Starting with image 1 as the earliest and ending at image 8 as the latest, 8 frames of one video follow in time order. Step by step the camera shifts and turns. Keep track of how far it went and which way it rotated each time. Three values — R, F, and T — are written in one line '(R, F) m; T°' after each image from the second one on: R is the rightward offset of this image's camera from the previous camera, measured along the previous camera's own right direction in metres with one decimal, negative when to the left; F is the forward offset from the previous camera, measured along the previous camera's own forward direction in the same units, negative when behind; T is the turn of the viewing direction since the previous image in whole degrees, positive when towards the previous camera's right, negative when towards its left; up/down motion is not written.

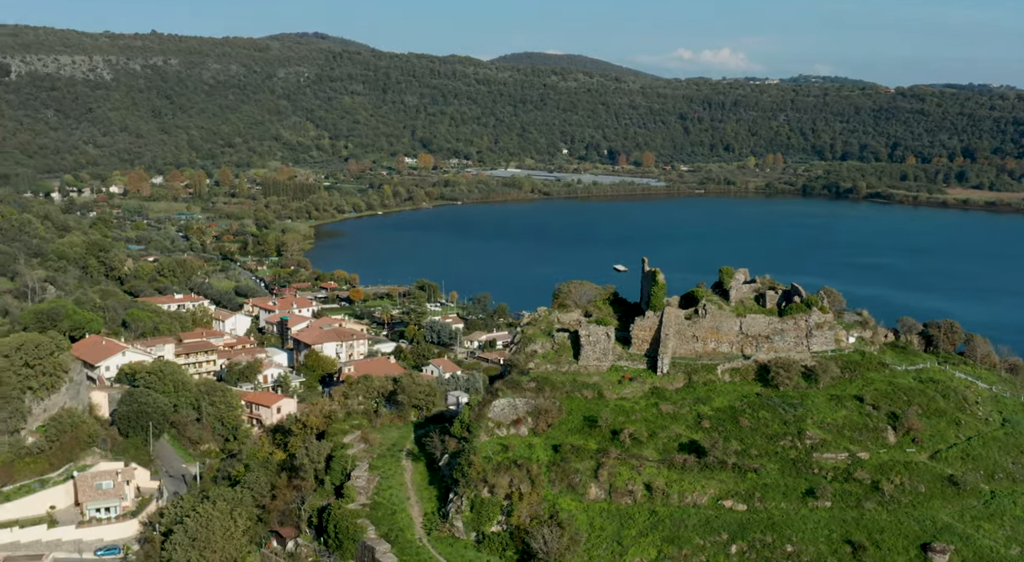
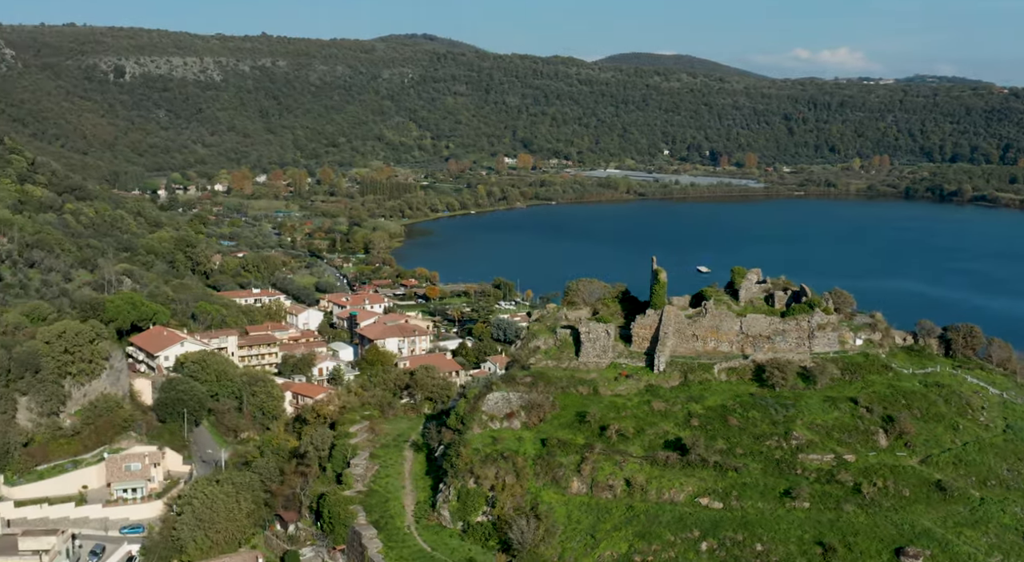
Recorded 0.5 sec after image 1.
(+2.2, -0.3) m; -5°
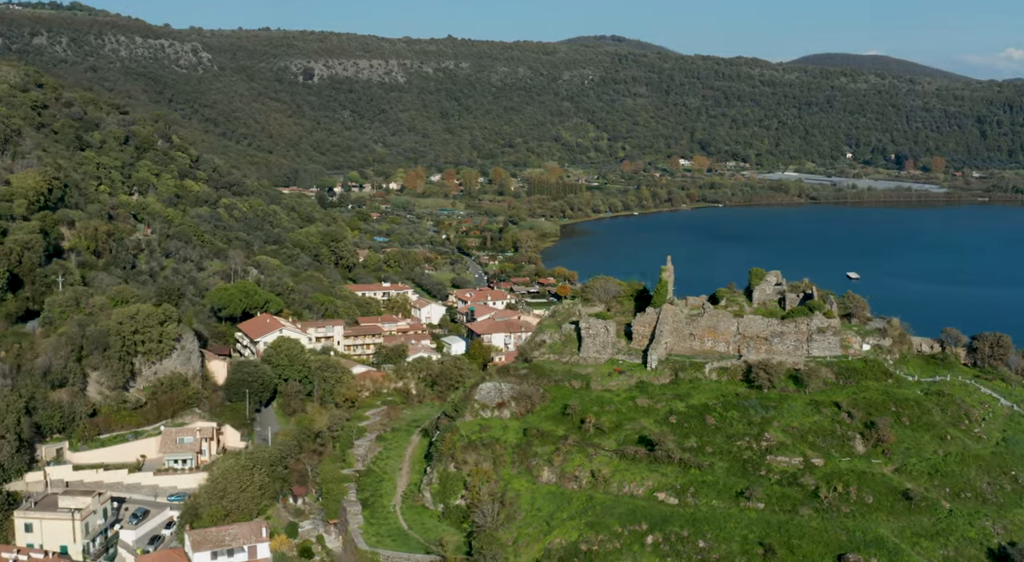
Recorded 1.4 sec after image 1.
(+3.9, -0.4) m; -9°
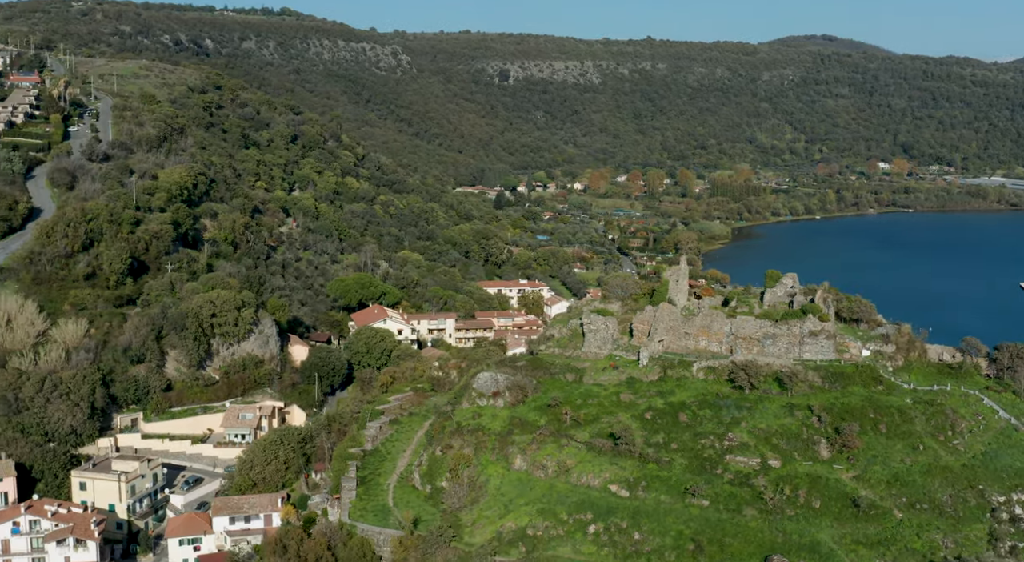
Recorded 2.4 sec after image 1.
(+4.4, -0.4) m; -10°
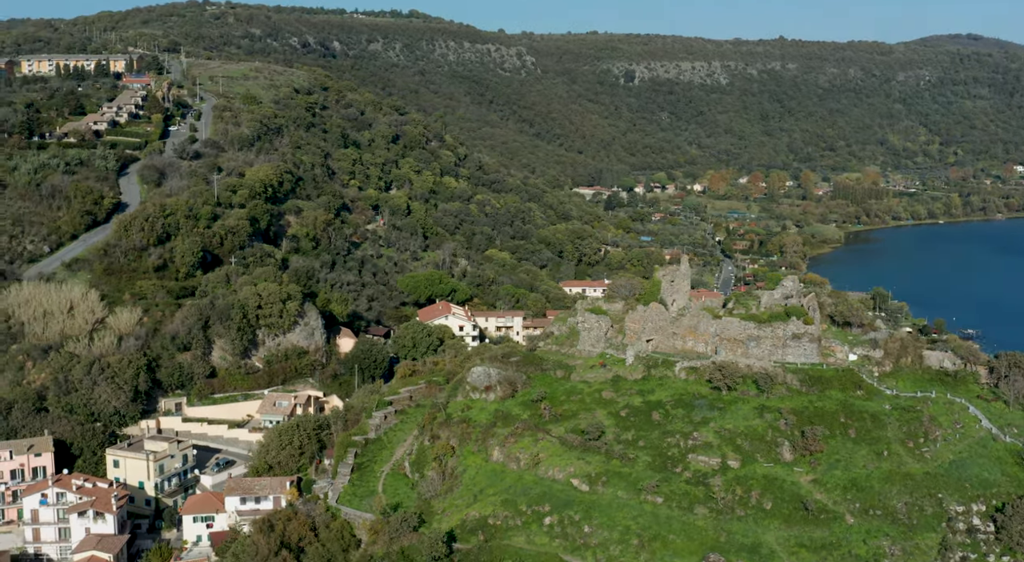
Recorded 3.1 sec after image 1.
(+3.0, -0.4) m; -6°
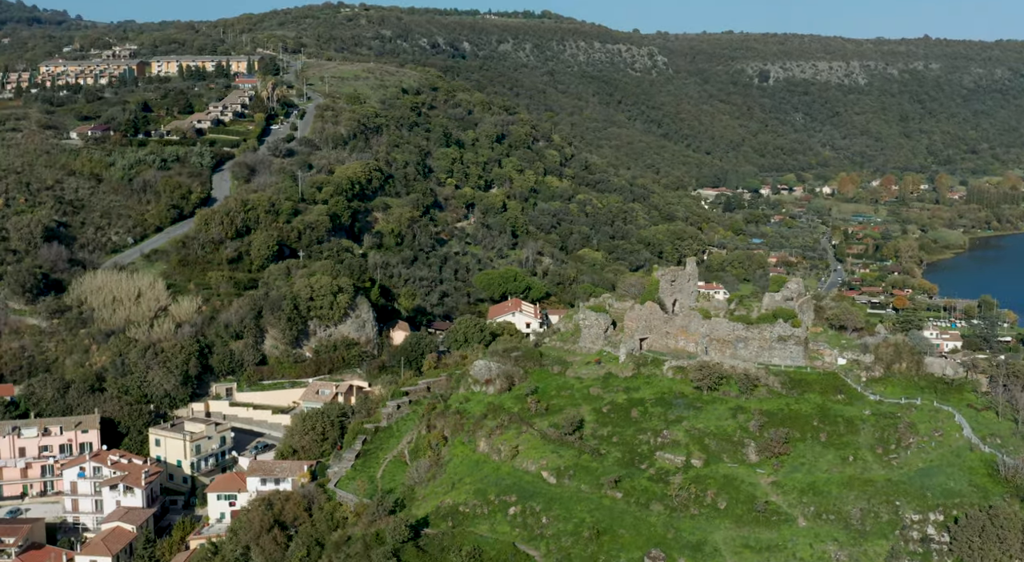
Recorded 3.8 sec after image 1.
(+3.1, -0.3) m; -7°
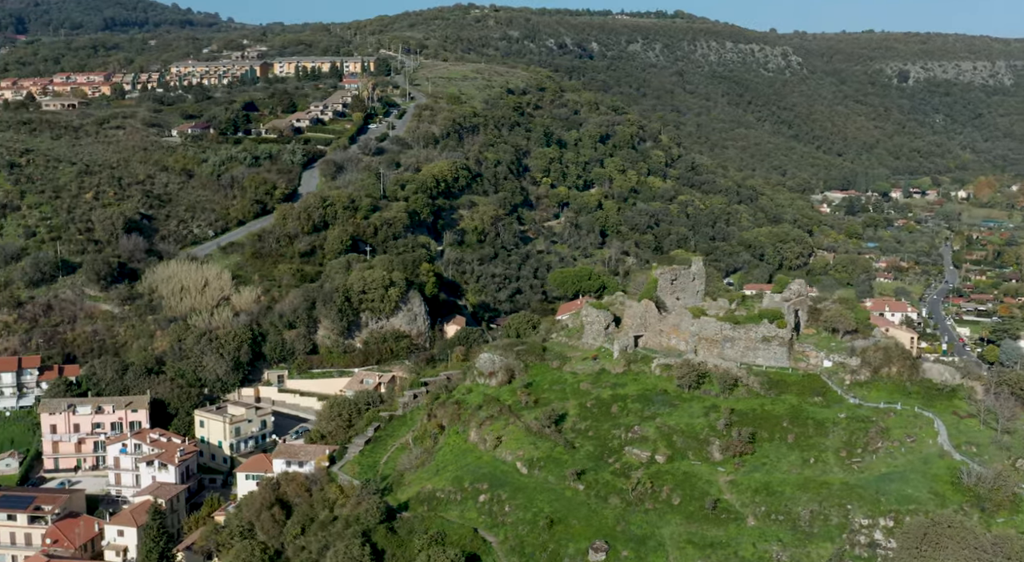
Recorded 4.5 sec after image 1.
(+3.1, -0.4) m; -7°
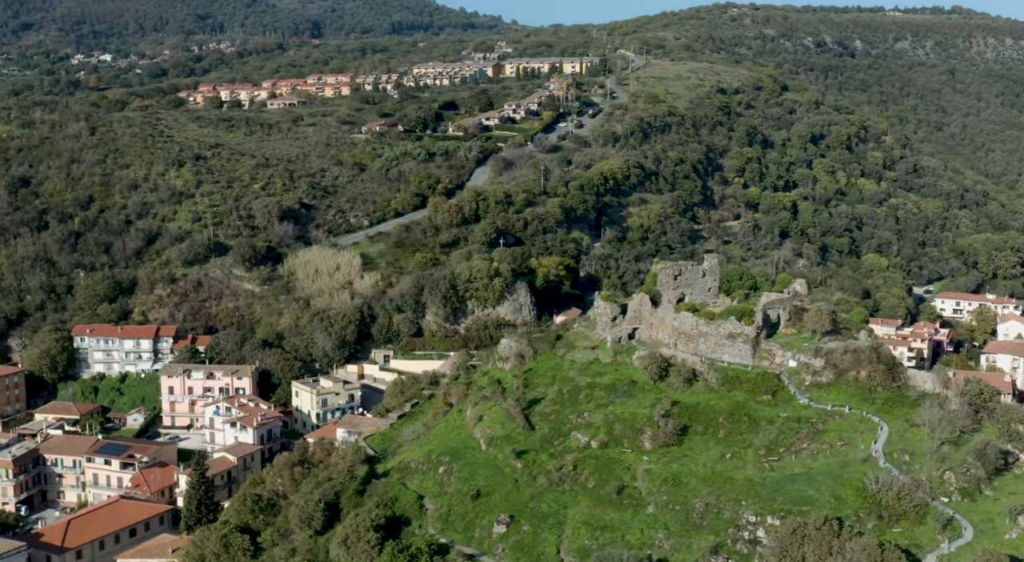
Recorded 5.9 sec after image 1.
(+6.2, -0.5) m; -14°
